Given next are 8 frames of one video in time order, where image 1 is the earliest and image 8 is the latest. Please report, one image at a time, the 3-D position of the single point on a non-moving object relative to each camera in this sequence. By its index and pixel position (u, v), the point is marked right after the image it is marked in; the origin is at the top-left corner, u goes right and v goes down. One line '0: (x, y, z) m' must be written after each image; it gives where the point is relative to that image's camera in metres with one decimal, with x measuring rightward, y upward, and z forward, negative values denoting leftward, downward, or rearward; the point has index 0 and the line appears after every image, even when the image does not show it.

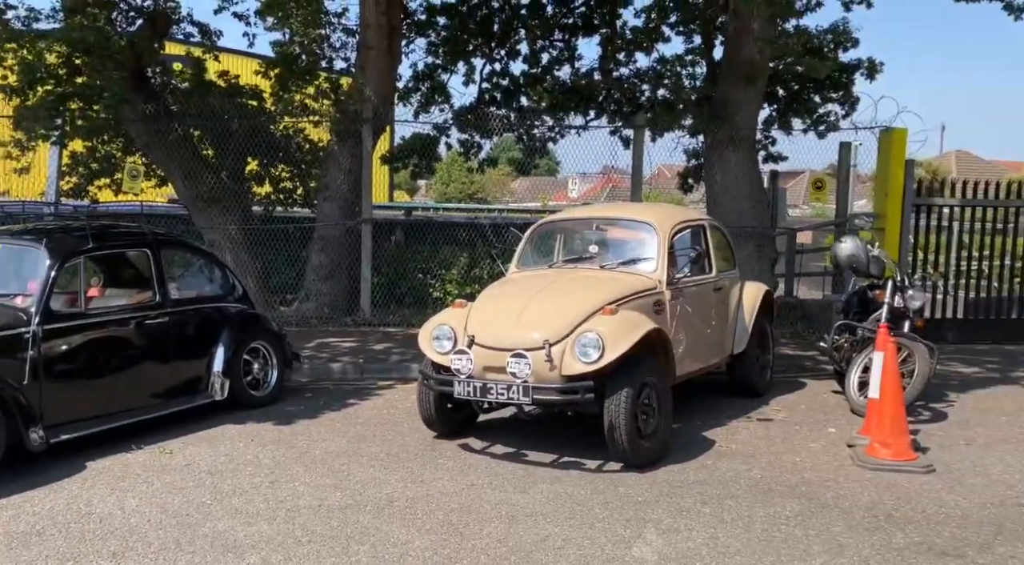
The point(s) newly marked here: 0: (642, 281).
0: (+0.8, 0.0, +5.5) m
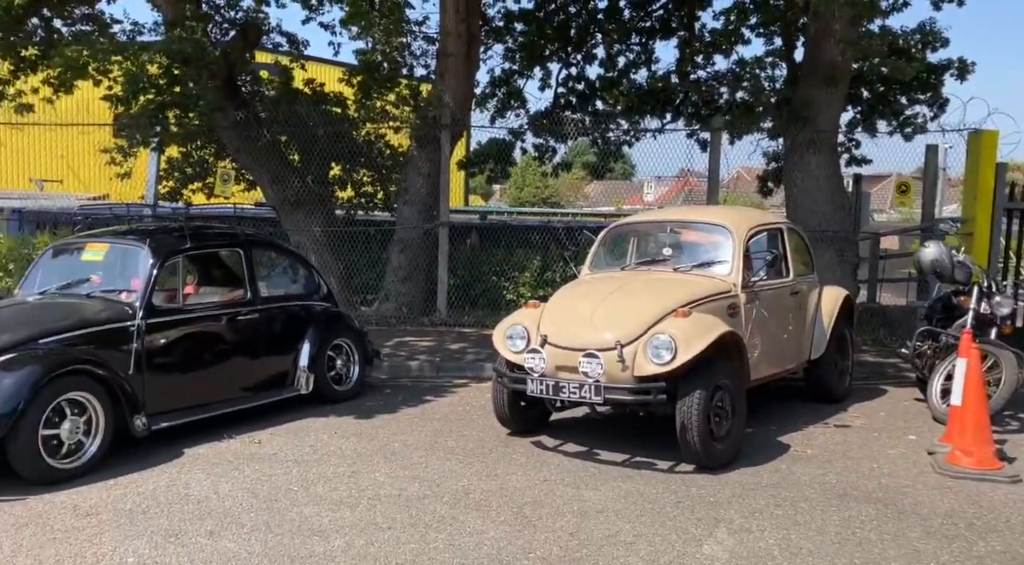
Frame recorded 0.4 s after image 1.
0: (+1.2, 0.0, +5.4) m
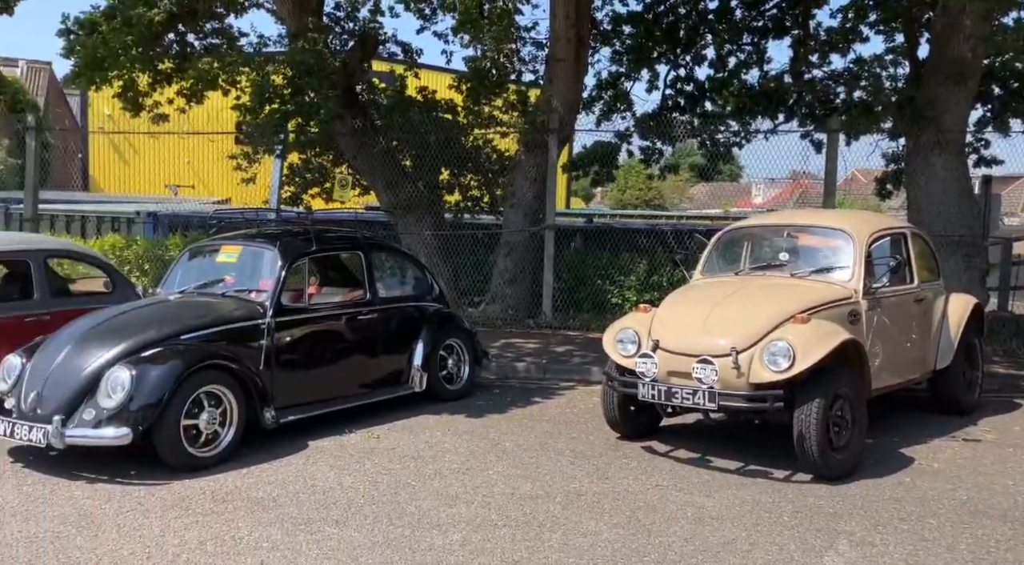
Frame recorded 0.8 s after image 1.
0: (+1.9, 0.0, +5.3) m
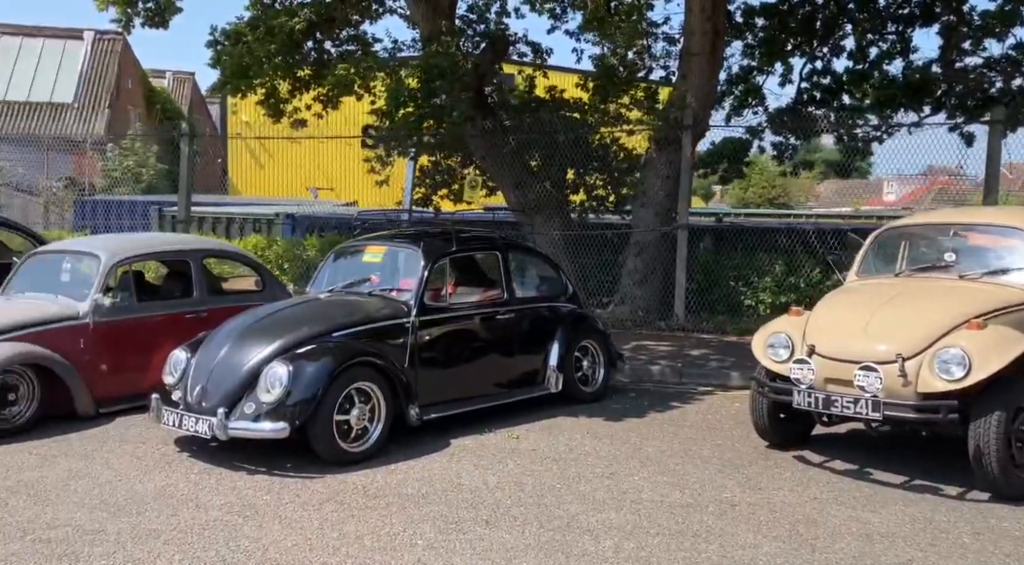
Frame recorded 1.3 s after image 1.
0: (+2.7, -0.1, +4.9) m
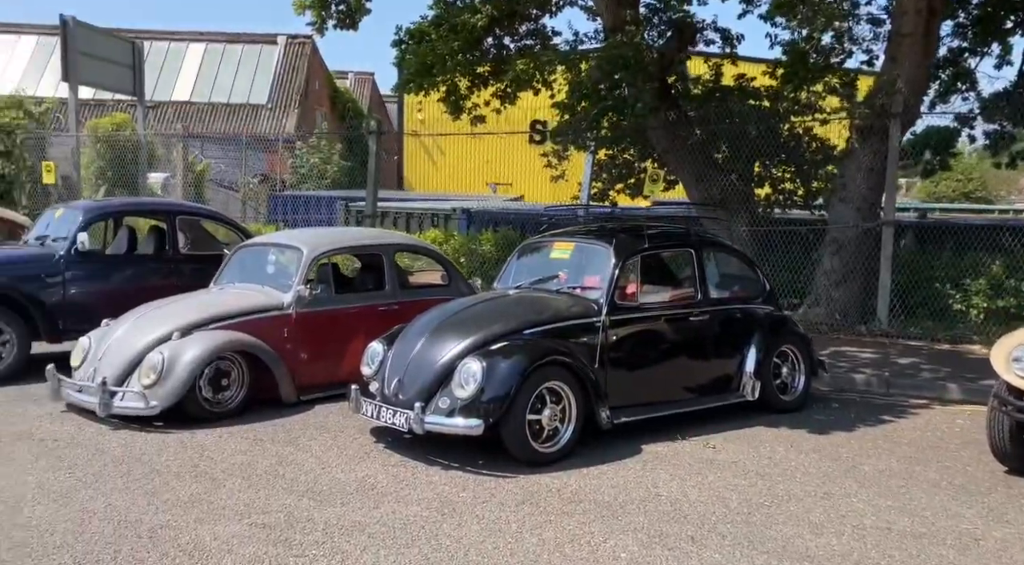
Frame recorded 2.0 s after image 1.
0: (+3.7, -0.1, +4.2) m
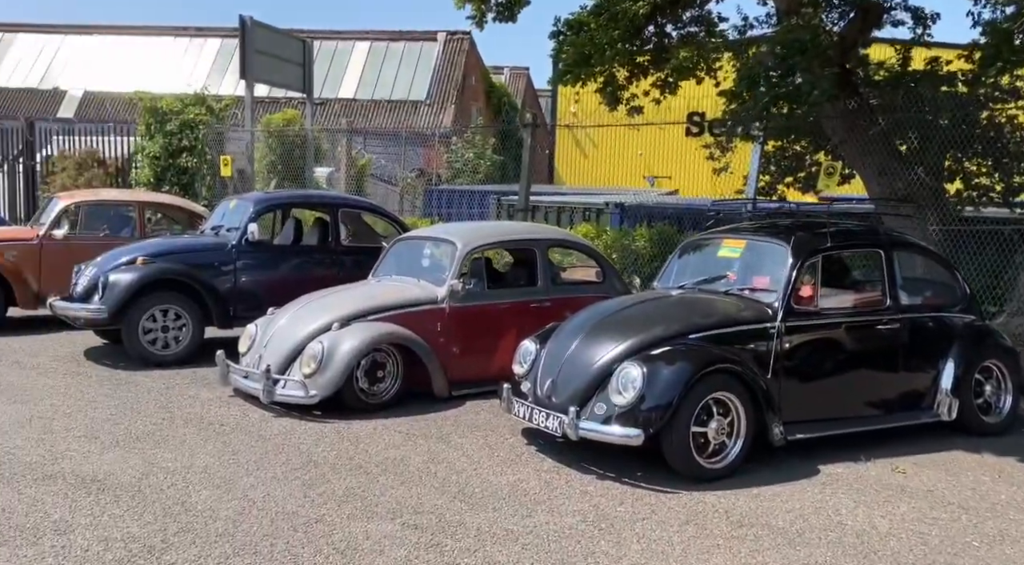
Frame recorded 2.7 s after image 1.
0: (+4.3, -0.2, +3.3) m
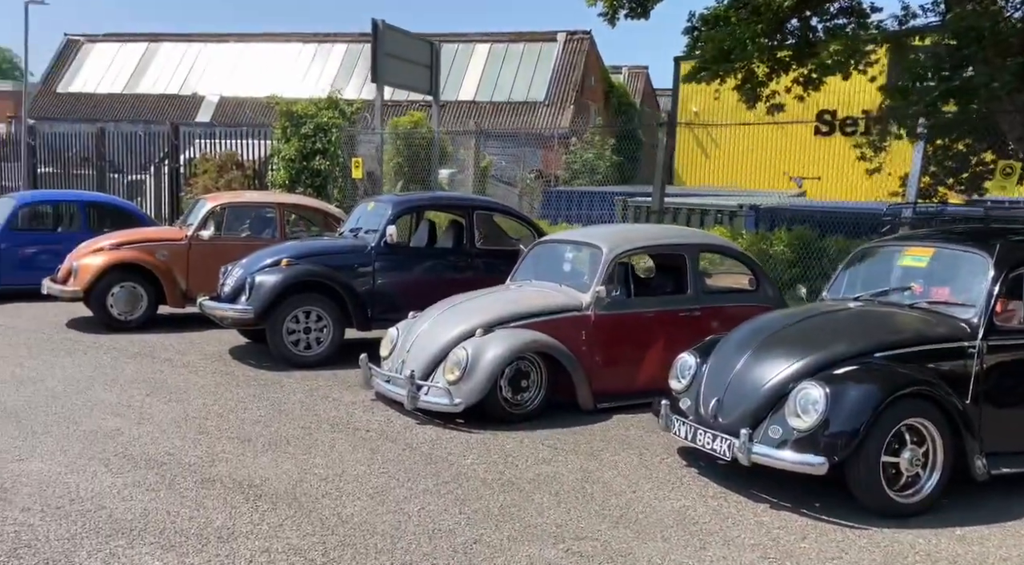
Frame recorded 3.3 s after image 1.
0: (+4.9, -0.3, +2.5) m
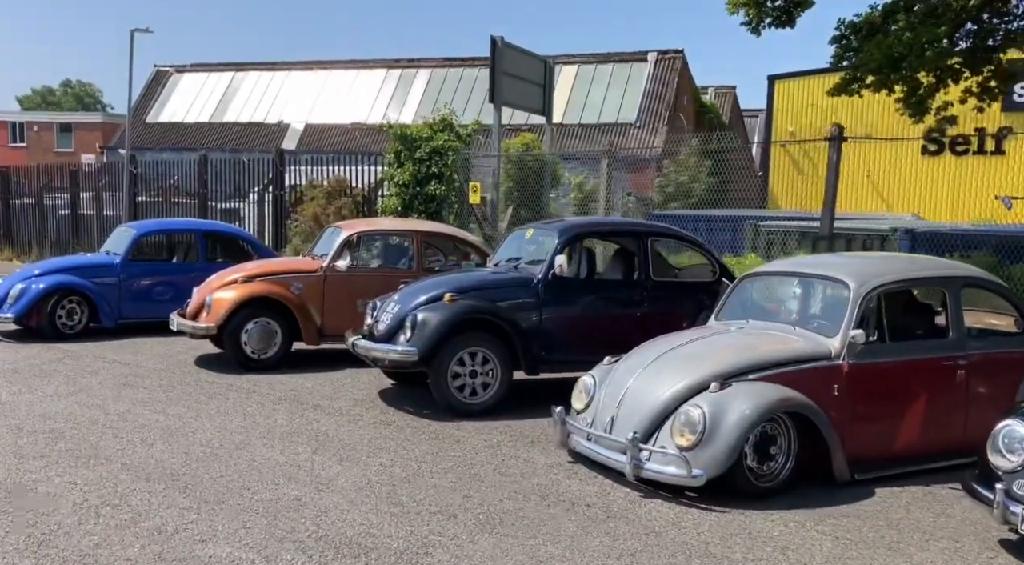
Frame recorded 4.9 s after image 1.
0: (+6.1, -0.5, +1.1) m
